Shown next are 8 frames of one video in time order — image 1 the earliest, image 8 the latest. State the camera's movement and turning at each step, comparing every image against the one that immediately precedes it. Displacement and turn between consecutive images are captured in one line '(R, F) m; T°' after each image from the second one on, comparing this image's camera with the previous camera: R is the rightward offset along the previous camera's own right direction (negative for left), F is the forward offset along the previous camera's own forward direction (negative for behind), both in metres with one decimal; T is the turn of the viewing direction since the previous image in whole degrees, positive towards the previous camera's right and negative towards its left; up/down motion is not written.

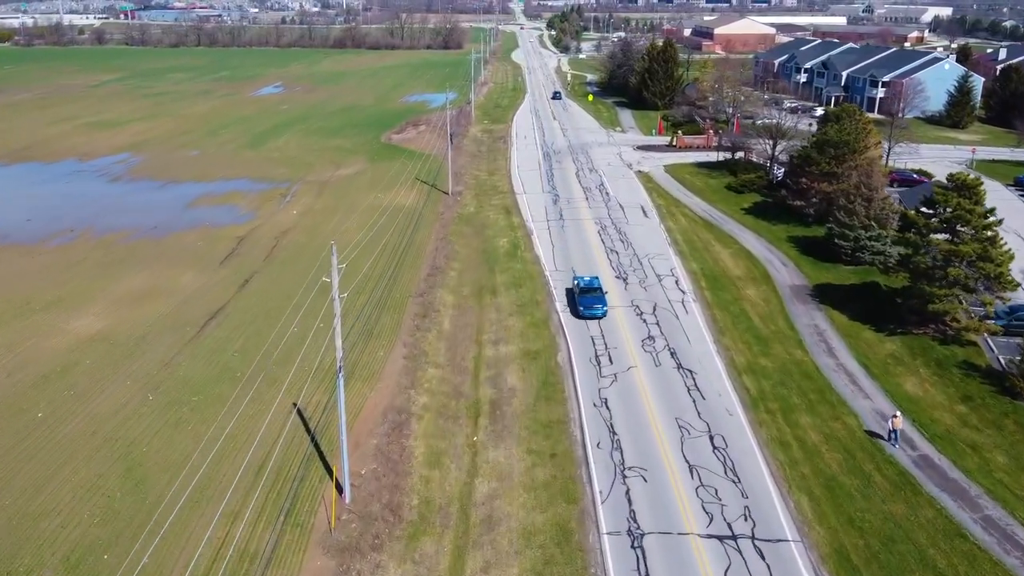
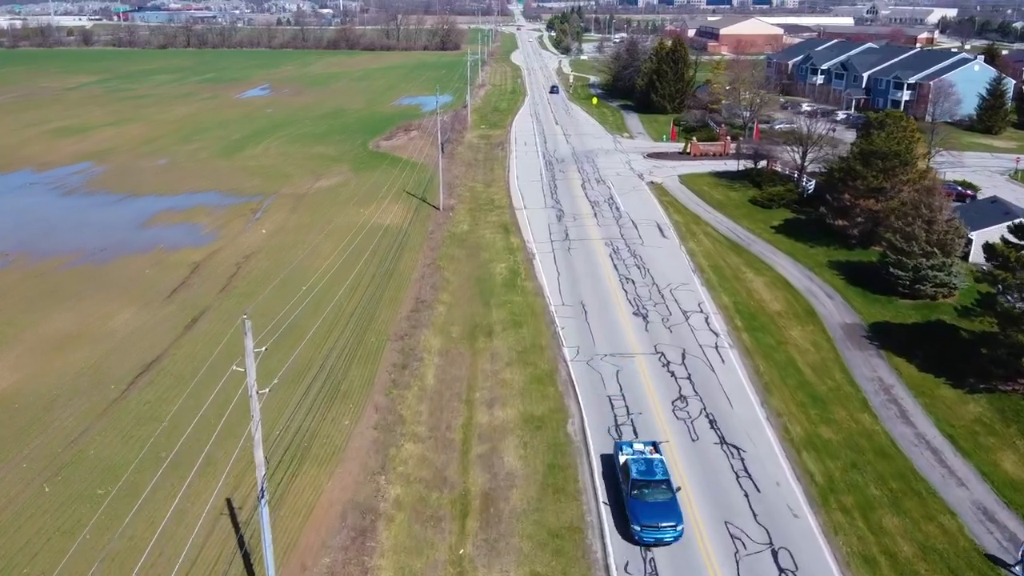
(0.0, +4.7) m; 0°
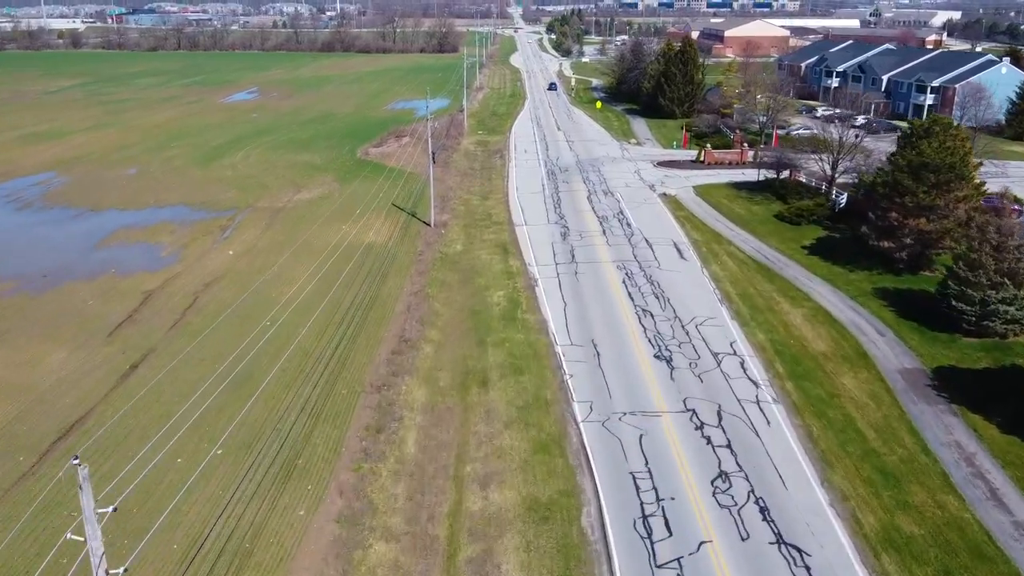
(0.0, +3.9) m; 0°
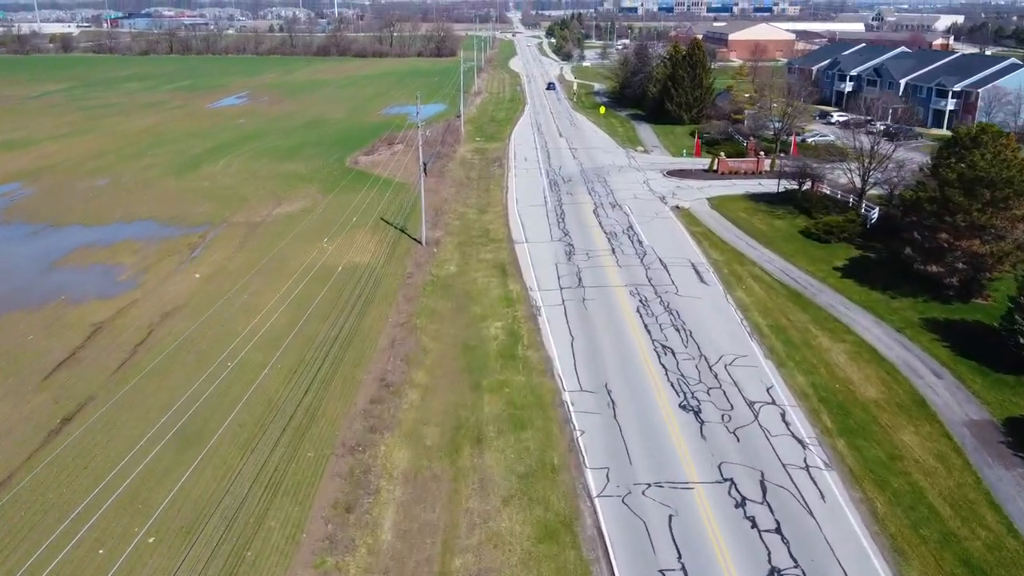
(0.0, +3.2) m; 0°
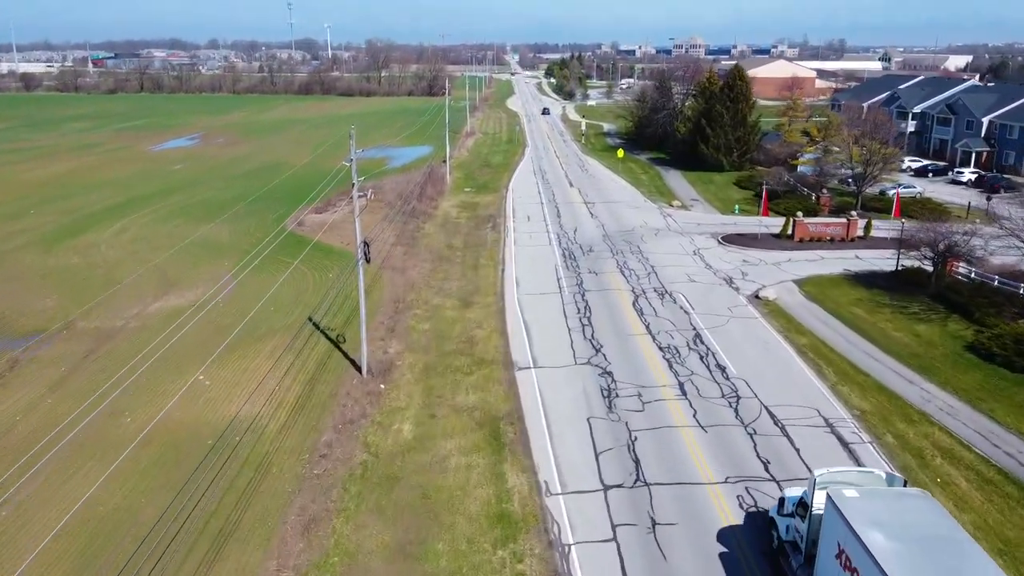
(0.0, +12.0) m; 0°
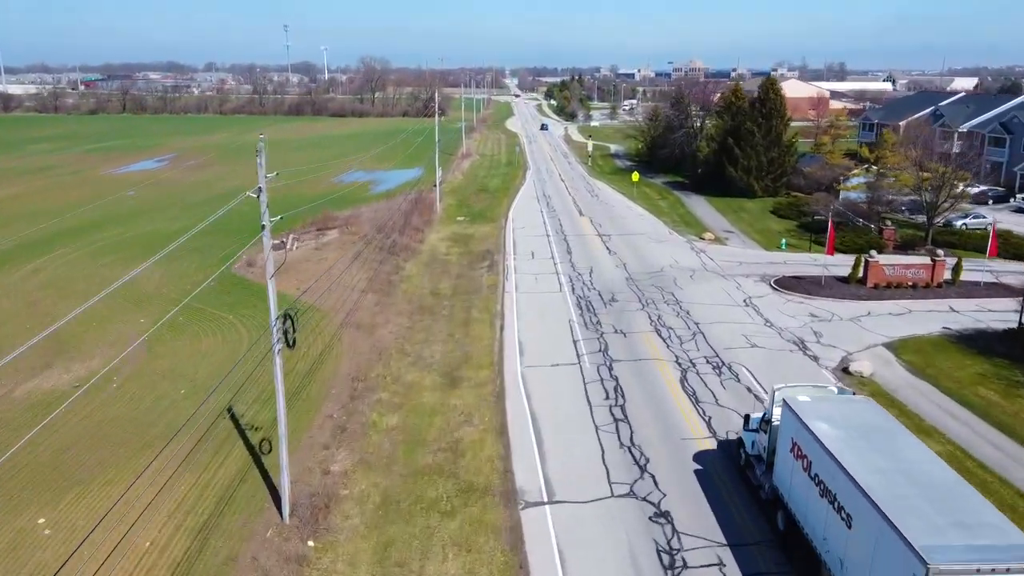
(-0.1, +6.4) m; 0°
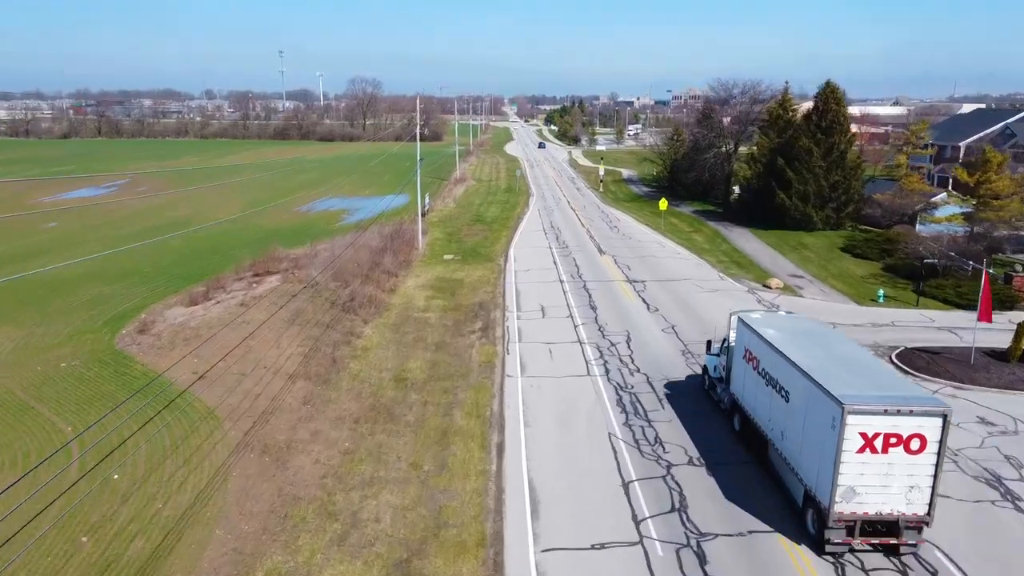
(-0.1, +8.0) m; 0°
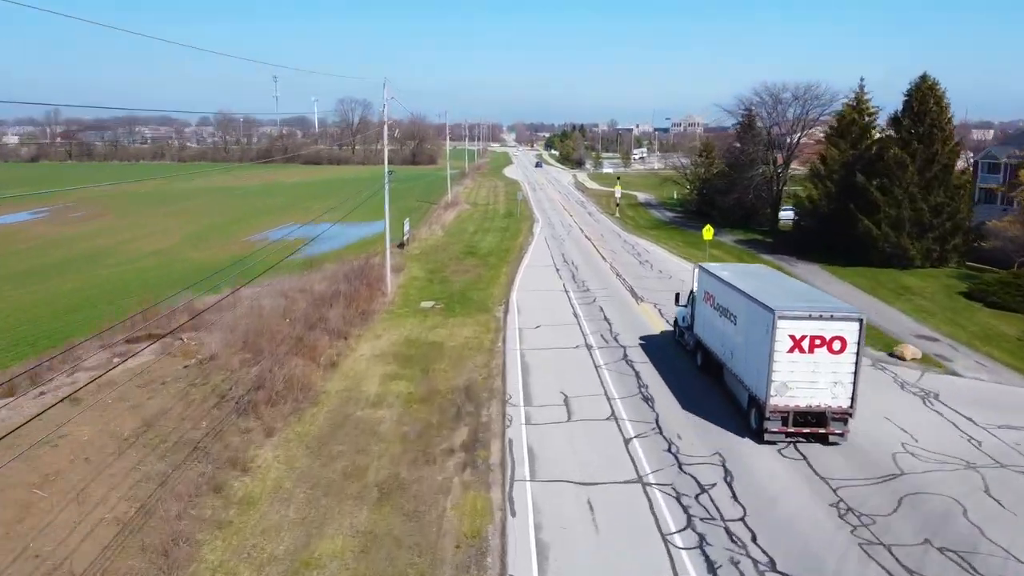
(-0.1, +8.0) m; 0°
